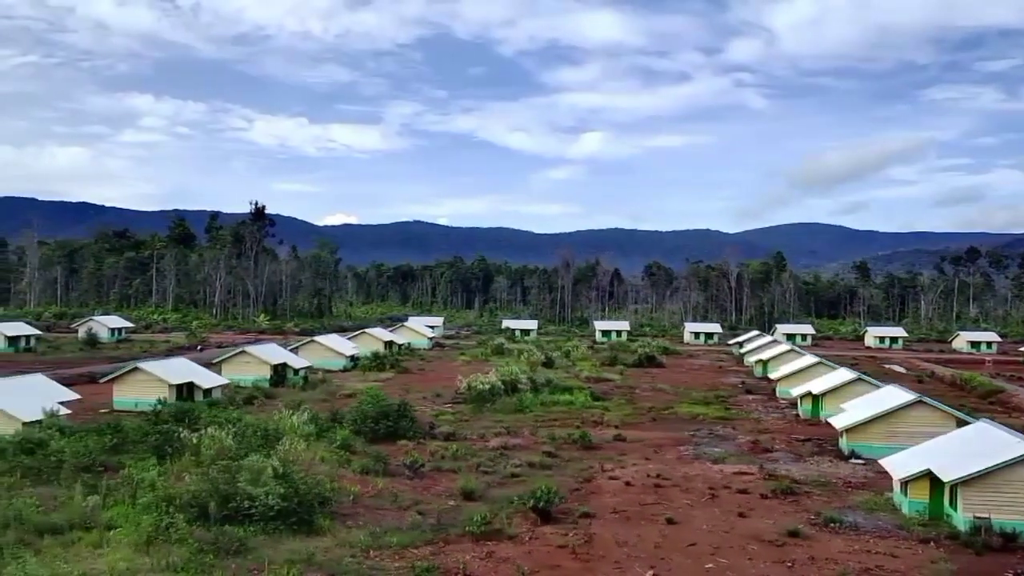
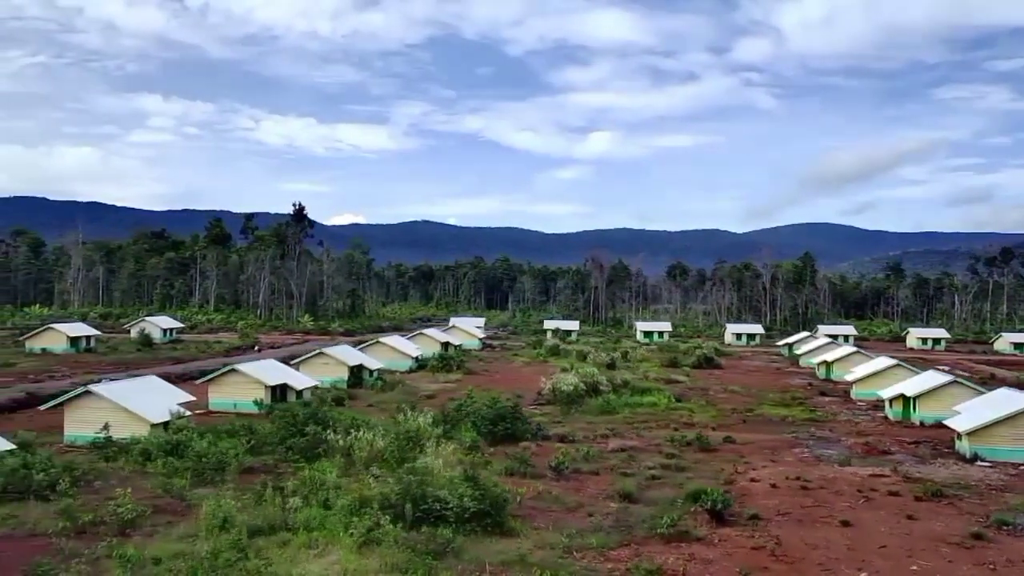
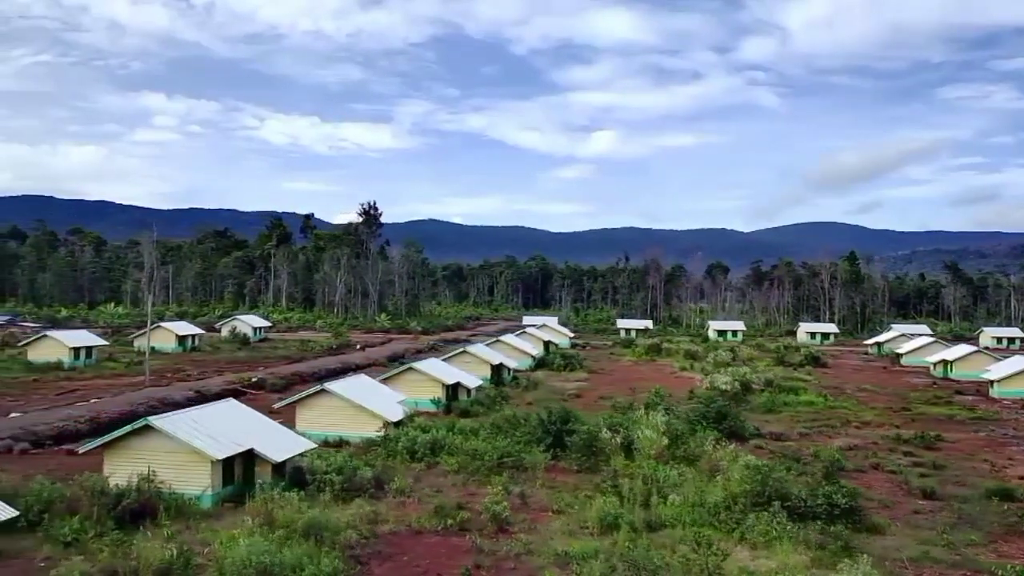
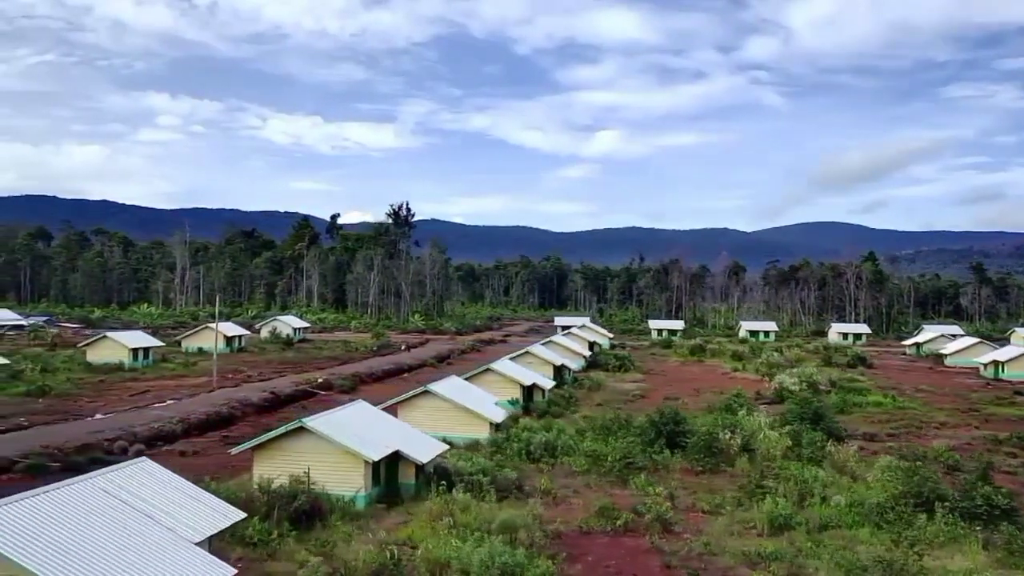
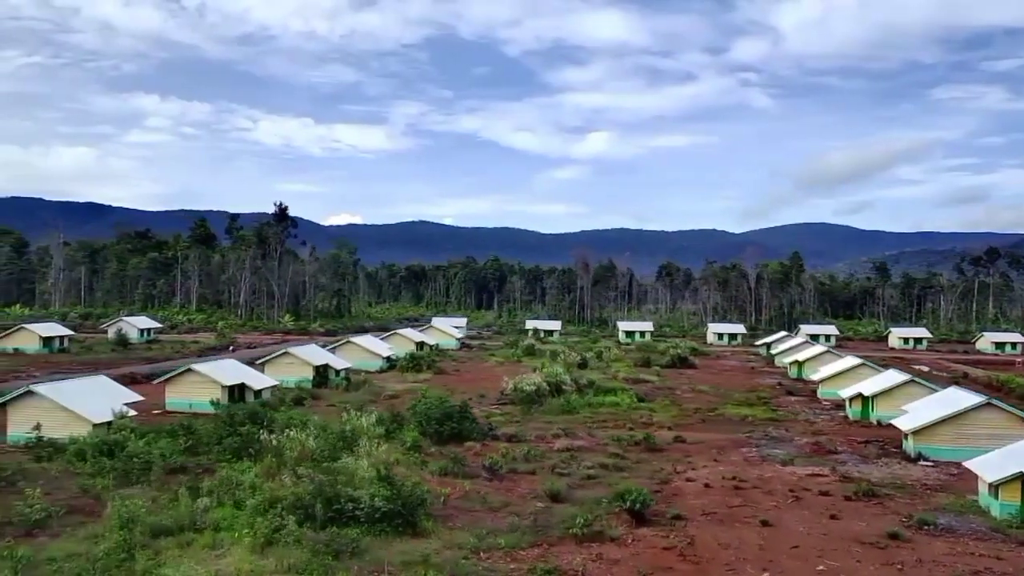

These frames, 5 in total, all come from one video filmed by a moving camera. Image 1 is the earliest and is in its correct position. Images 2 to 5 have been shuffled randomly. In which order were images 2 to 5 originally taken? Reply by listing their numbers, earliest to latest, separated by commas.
5, 2, 3, 4
